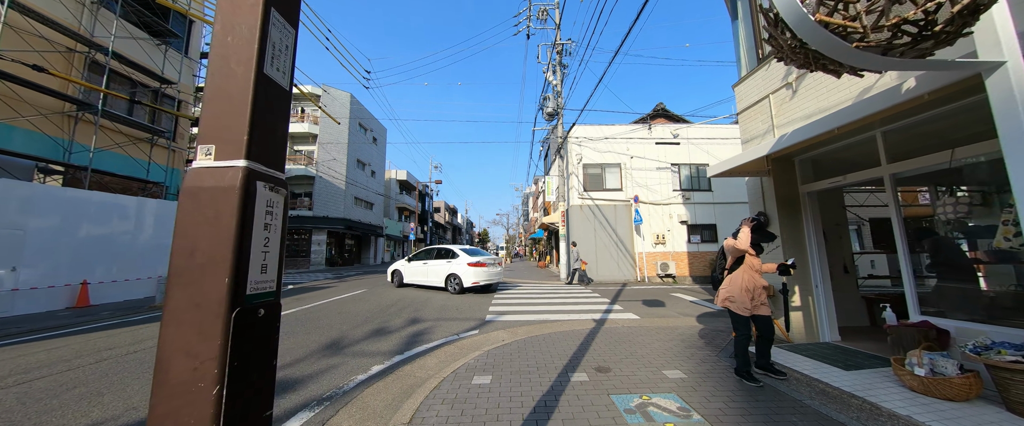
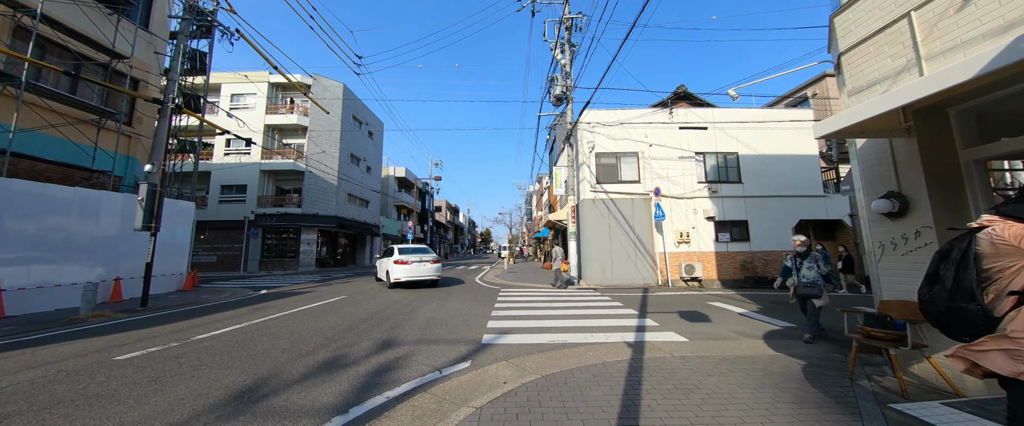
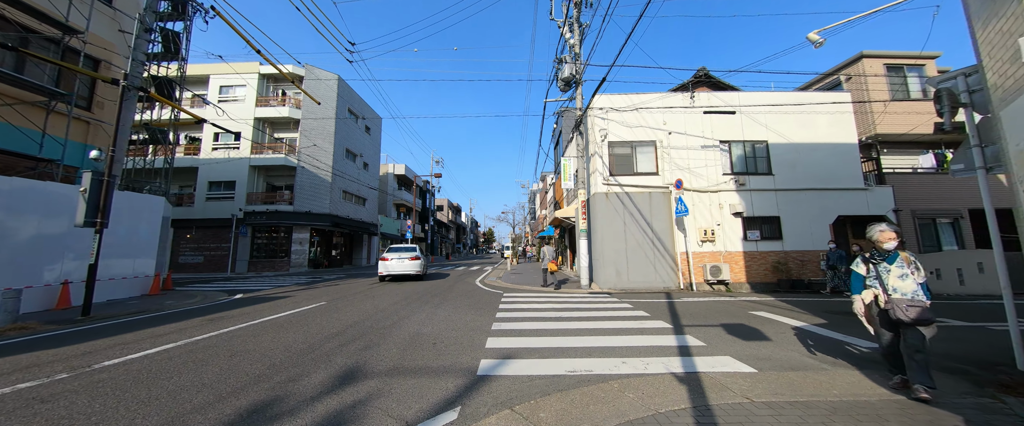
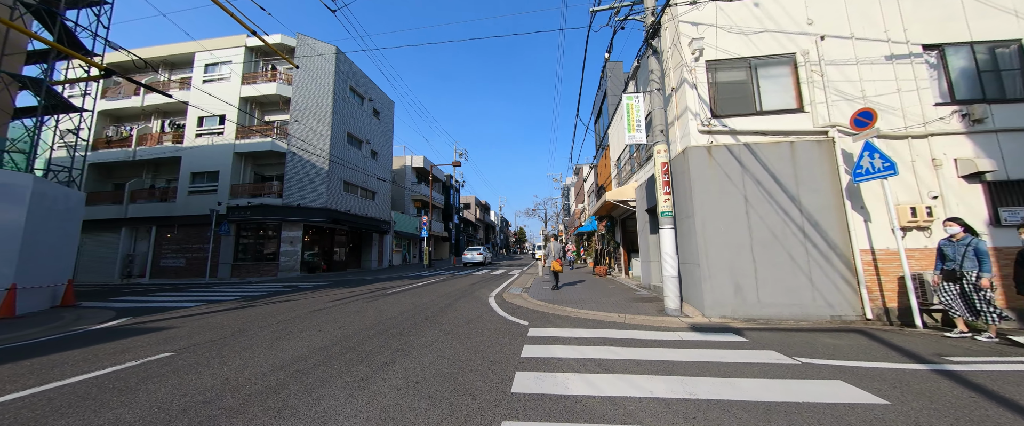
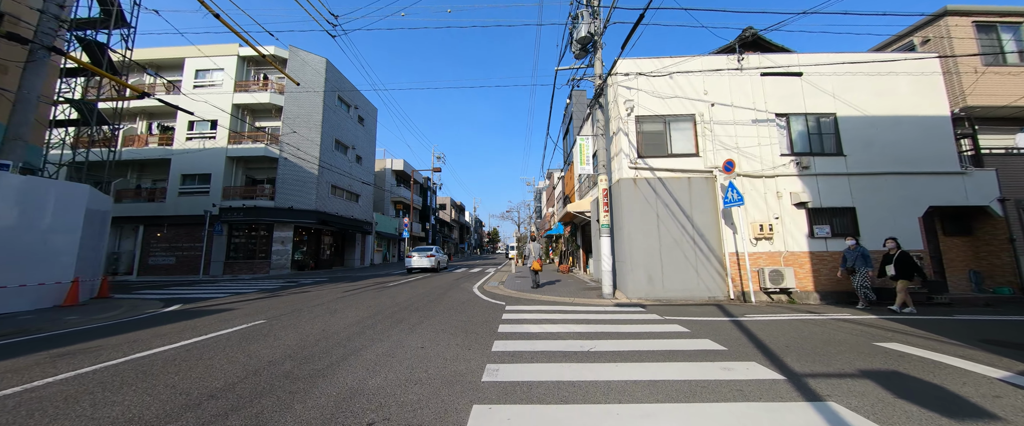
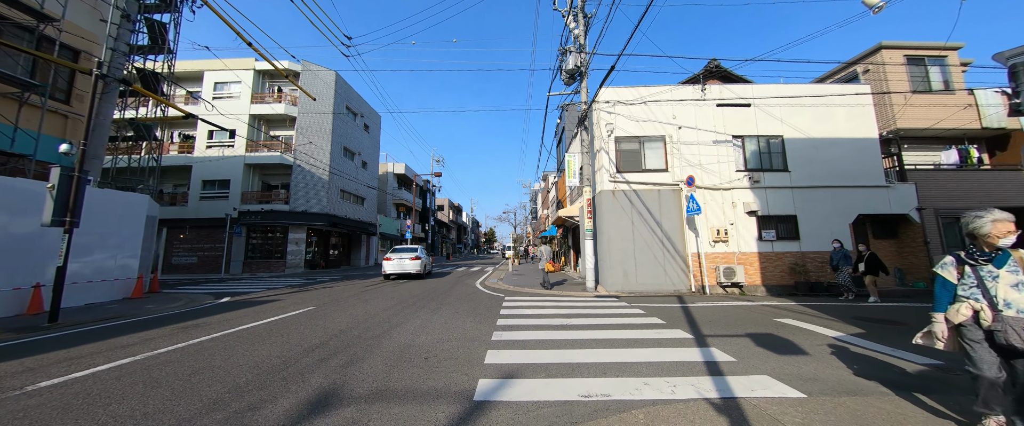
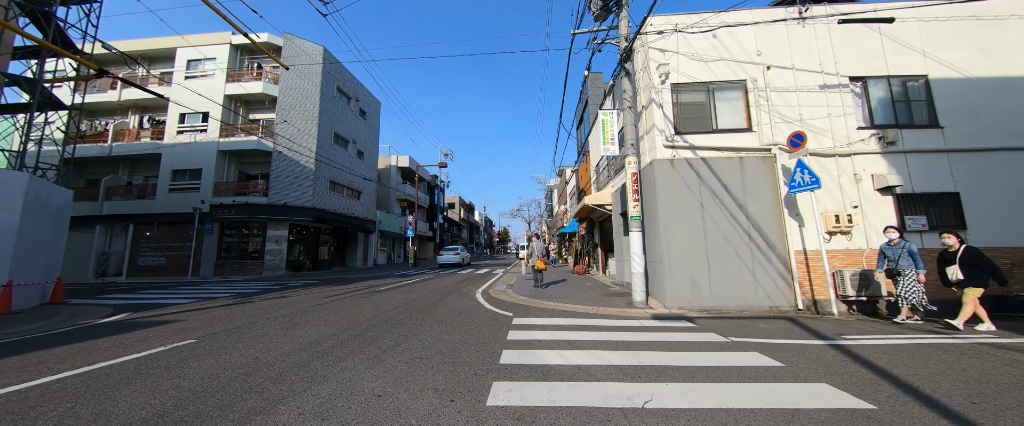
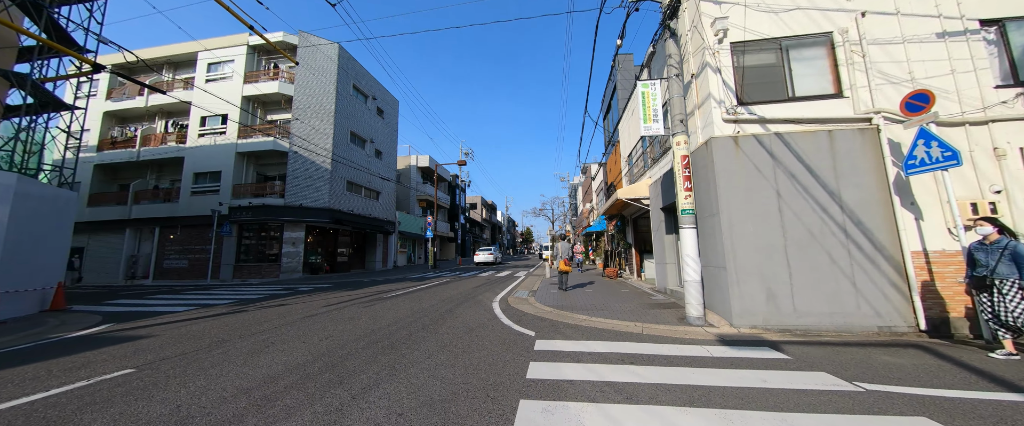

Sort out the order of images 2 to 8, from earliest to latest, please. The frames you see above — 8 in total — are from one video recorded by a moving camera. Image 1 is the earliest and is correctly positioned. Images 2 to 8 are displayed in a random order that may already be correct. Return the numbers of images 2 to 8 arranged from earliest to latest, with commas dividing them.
2, 3, 6, 5, 7, 4, 8
